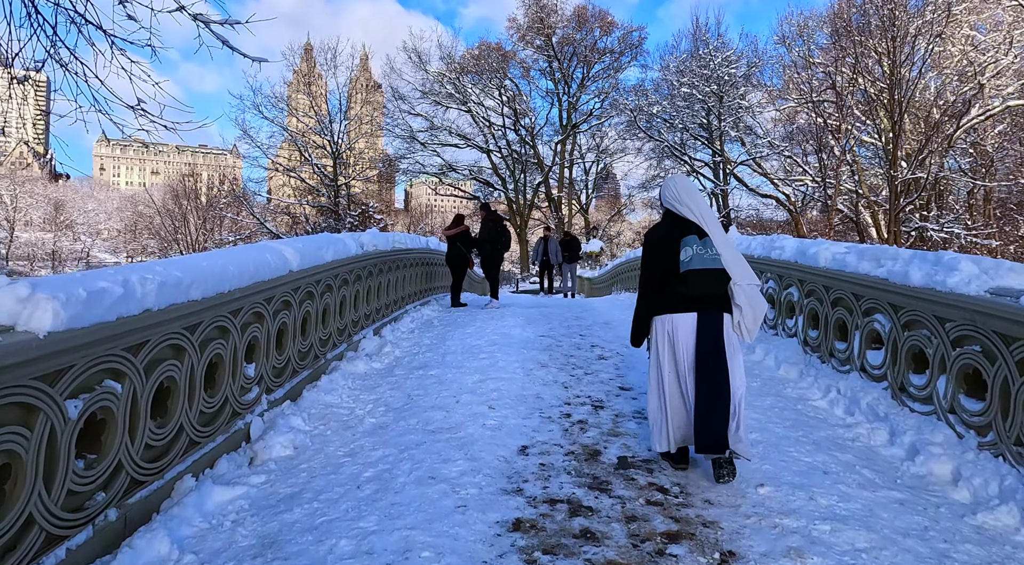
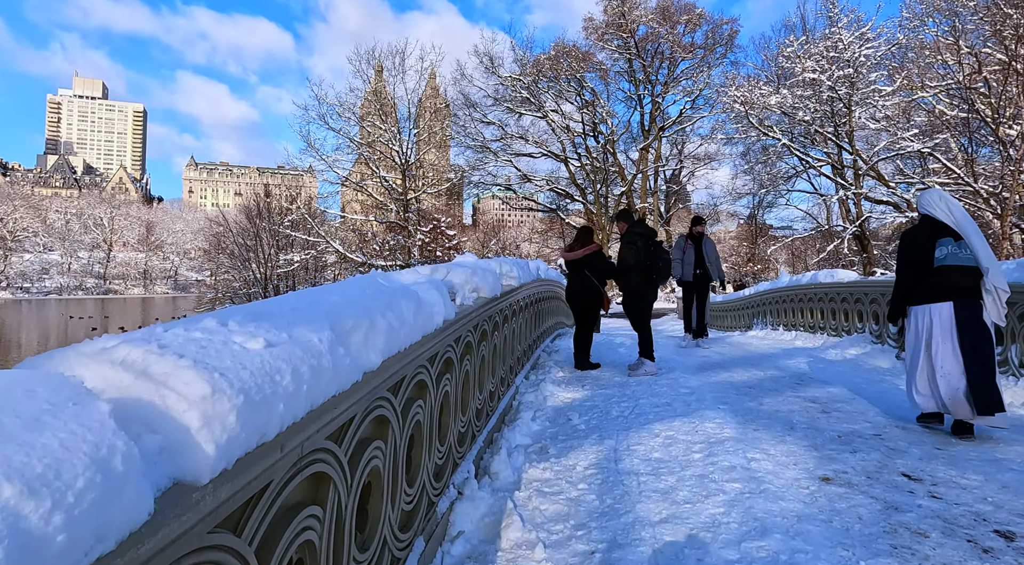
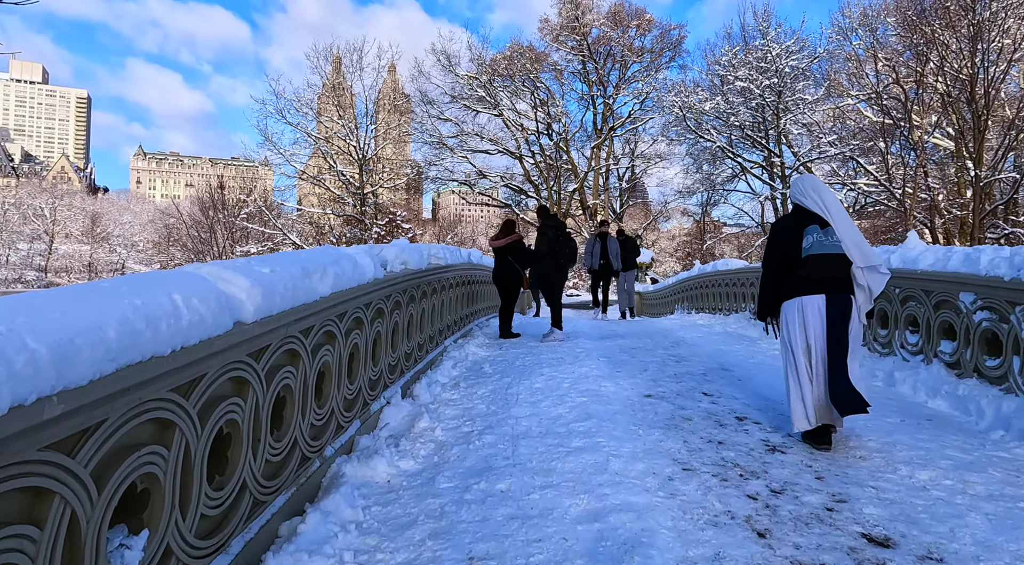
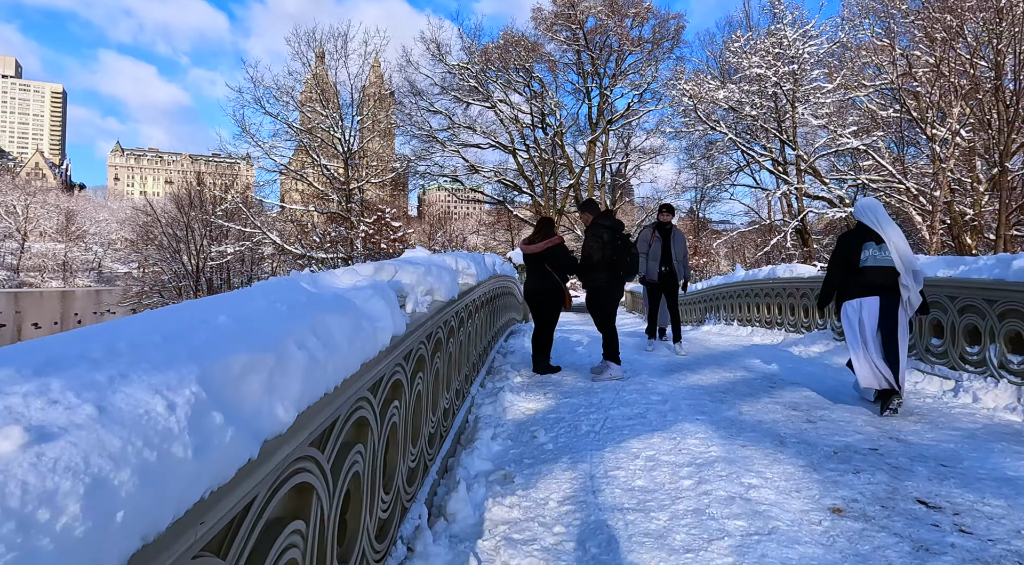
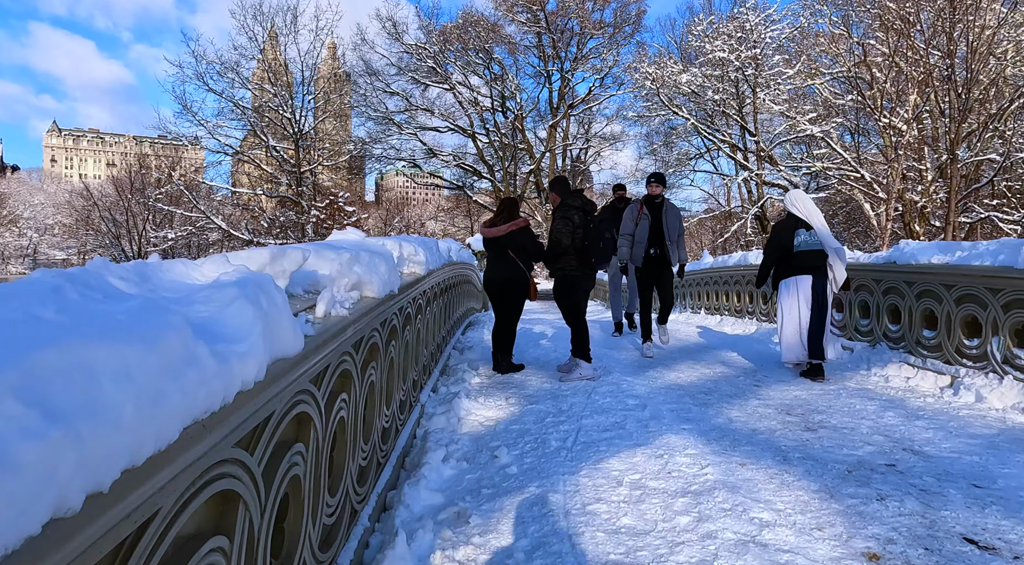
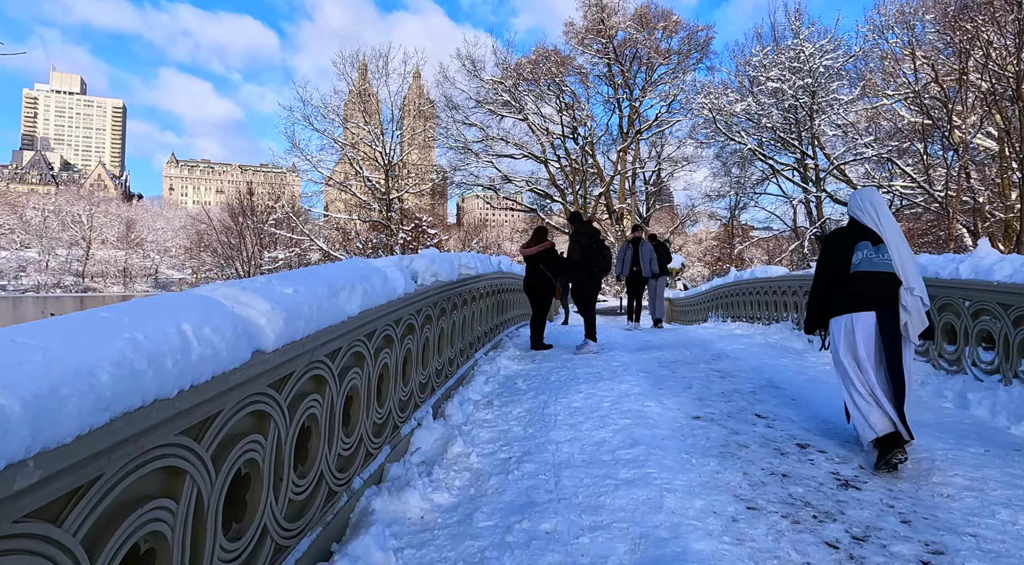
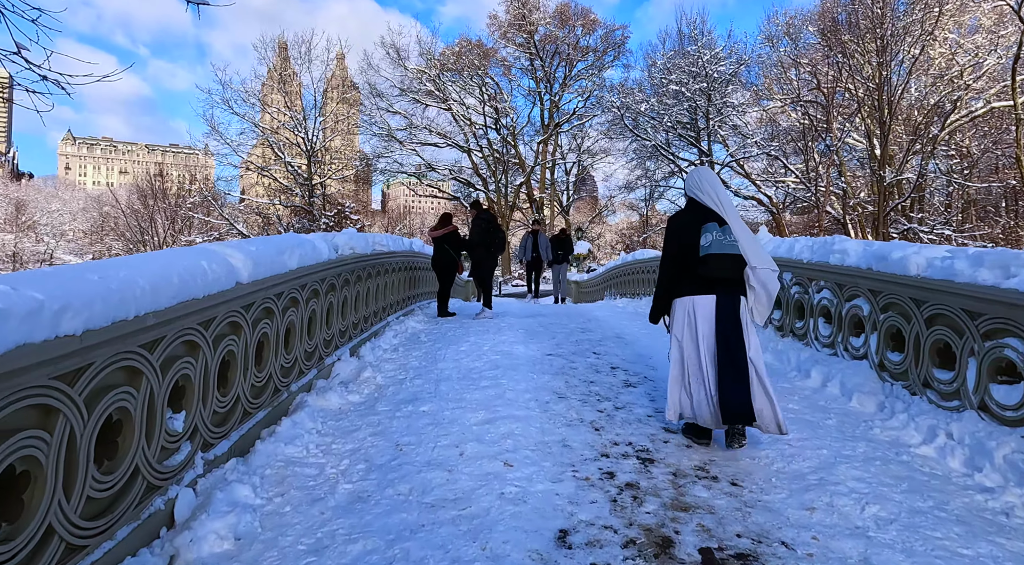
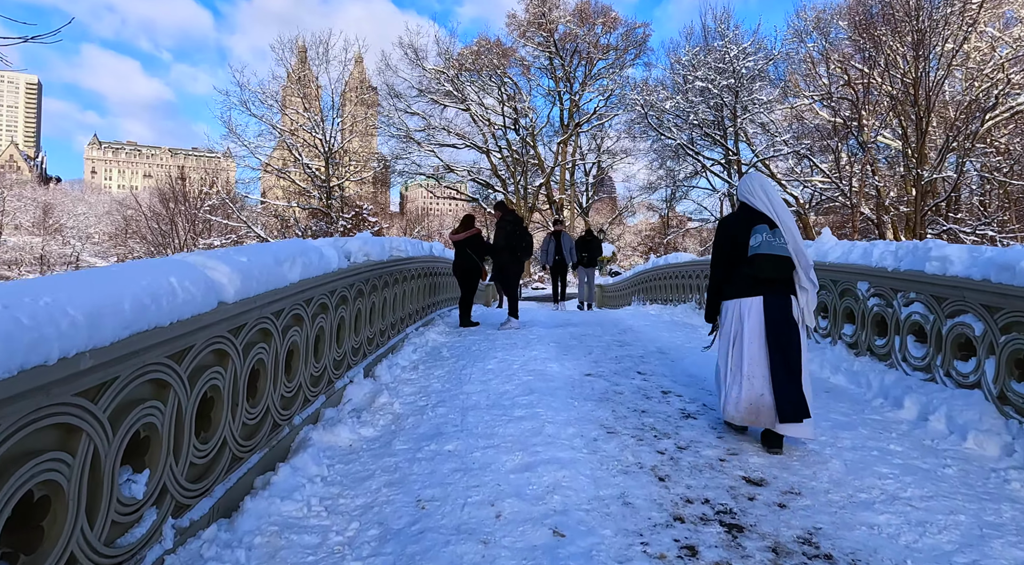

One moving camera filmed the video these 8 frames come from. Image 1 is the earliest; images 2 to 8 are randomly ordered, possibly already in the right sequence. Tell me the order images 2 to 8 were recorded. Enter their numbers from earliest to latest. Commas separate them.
7, 8, 3, 6, 2, 4, 5
